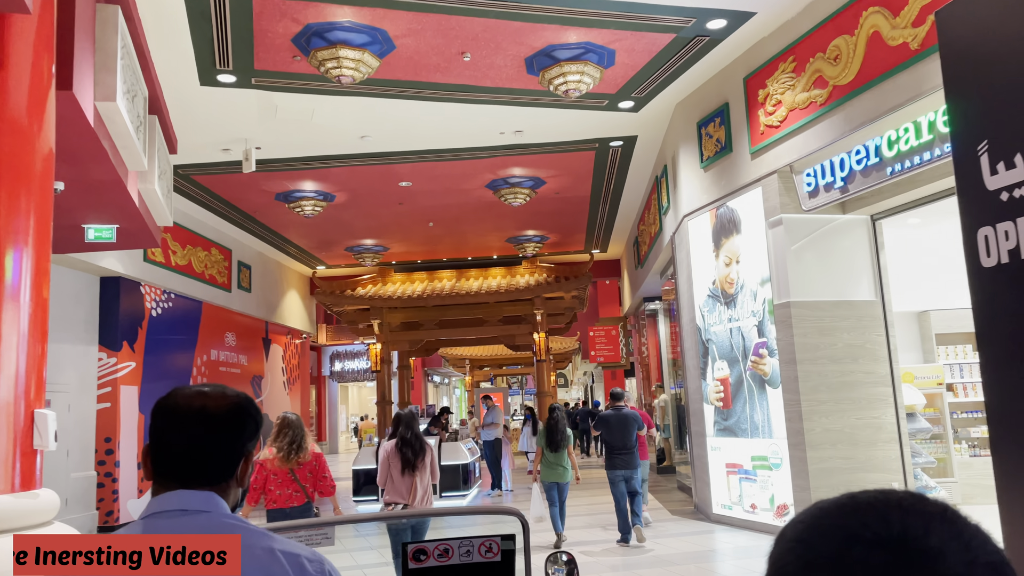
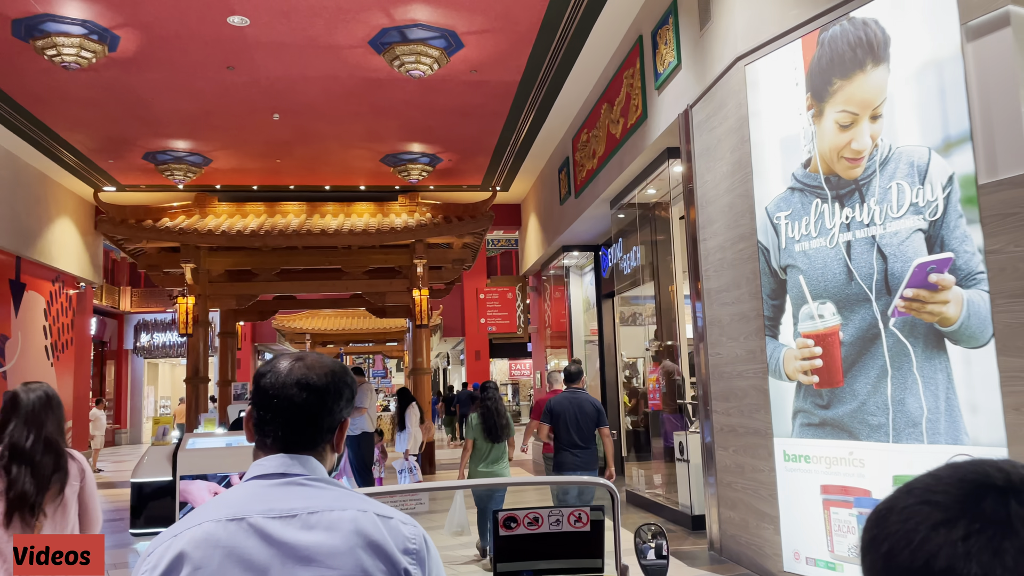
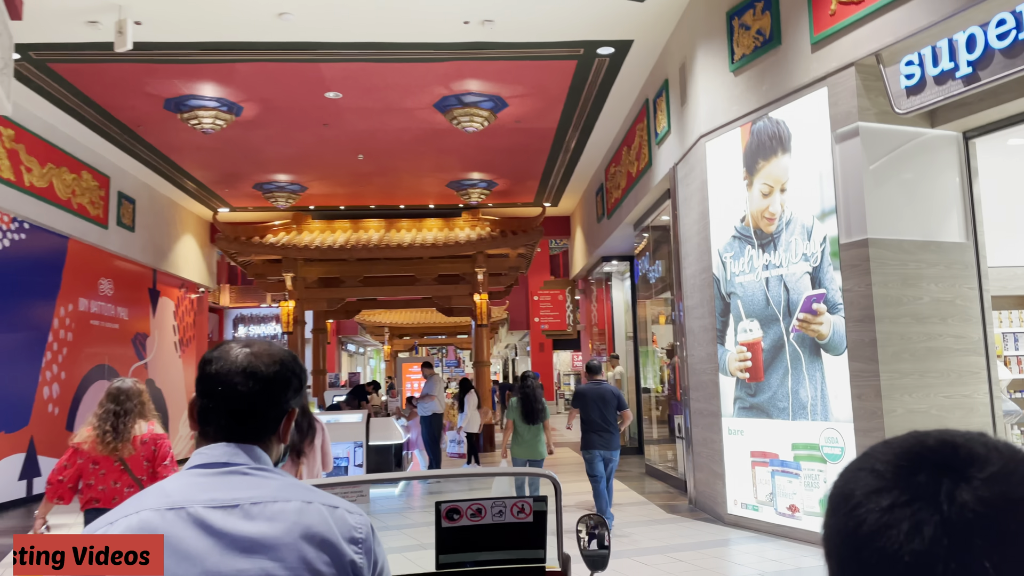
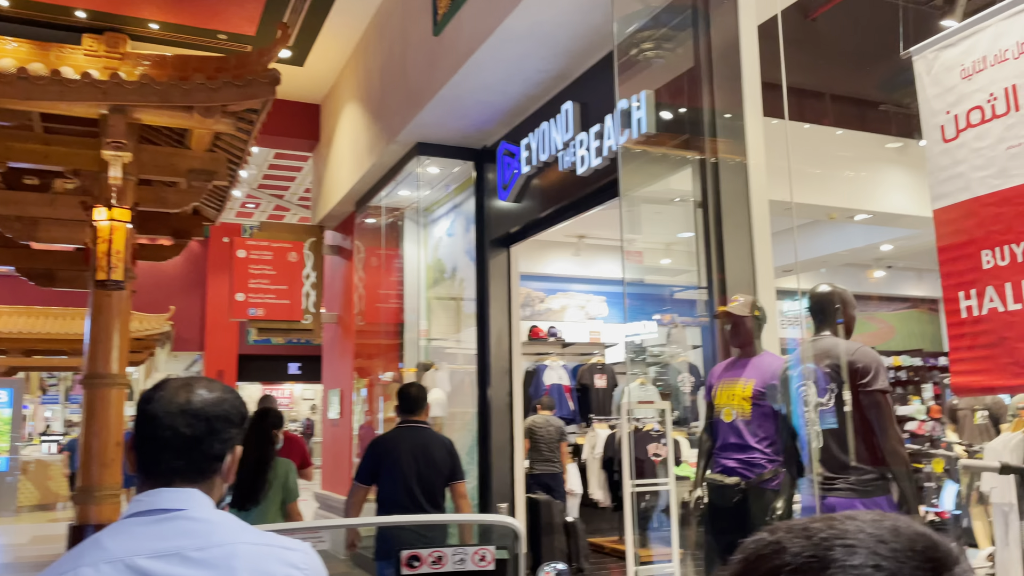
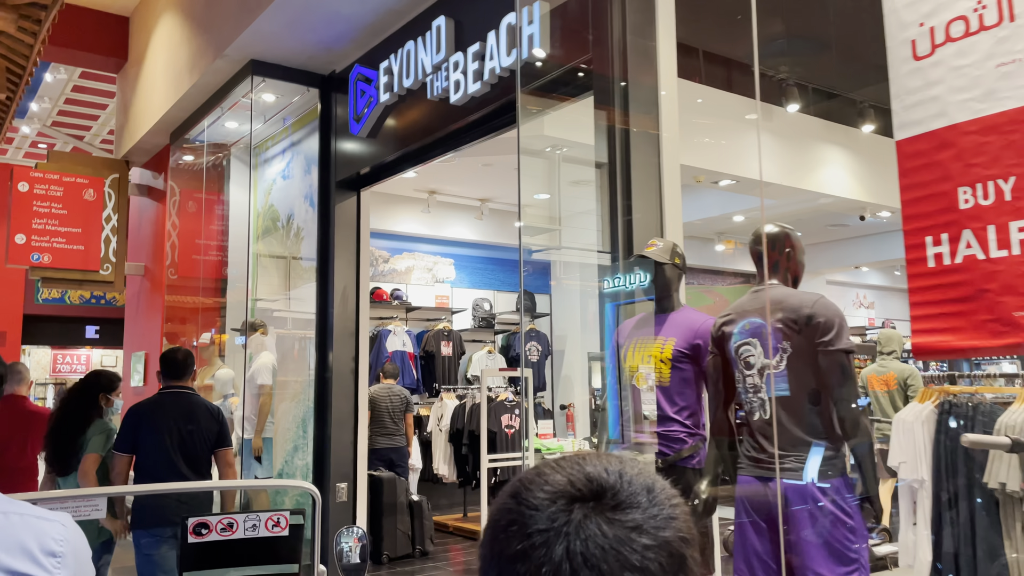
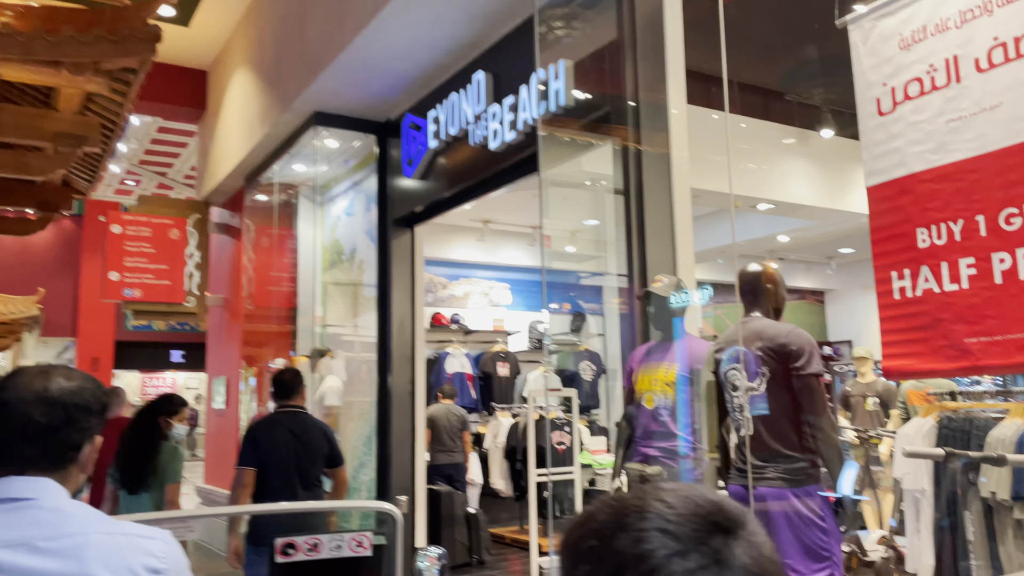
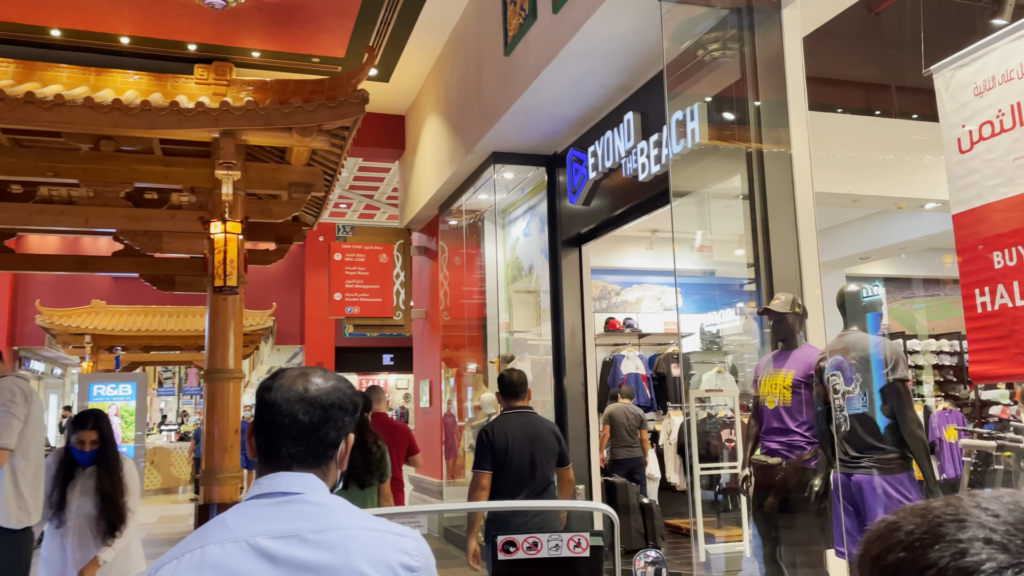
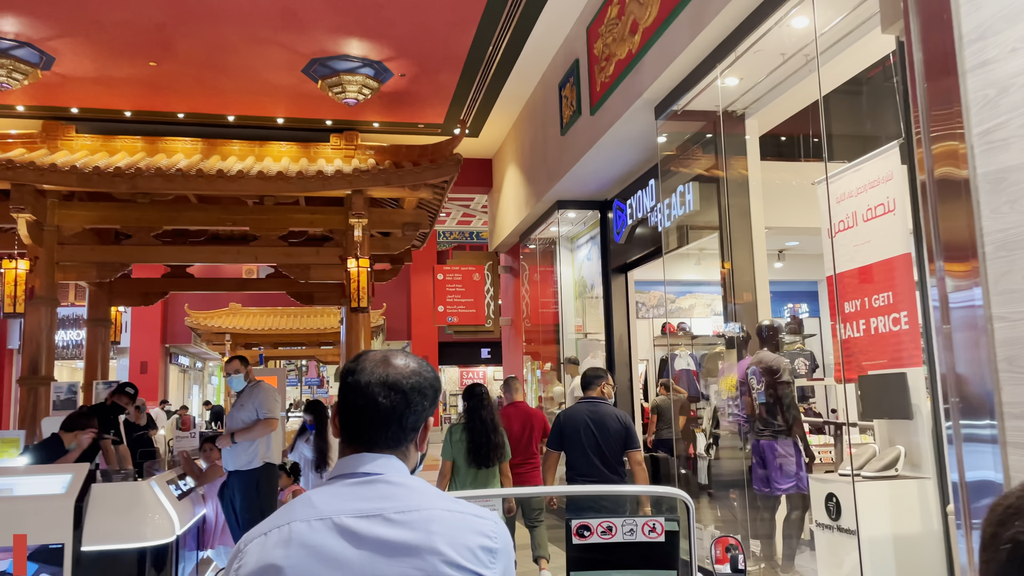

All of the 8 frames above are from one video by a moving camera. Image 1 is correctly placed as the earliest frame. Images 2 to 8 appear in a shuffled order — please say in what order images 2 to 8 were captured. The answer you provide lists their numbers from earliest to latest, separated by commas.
3, 2, 8, 7, 4, 6, 5
